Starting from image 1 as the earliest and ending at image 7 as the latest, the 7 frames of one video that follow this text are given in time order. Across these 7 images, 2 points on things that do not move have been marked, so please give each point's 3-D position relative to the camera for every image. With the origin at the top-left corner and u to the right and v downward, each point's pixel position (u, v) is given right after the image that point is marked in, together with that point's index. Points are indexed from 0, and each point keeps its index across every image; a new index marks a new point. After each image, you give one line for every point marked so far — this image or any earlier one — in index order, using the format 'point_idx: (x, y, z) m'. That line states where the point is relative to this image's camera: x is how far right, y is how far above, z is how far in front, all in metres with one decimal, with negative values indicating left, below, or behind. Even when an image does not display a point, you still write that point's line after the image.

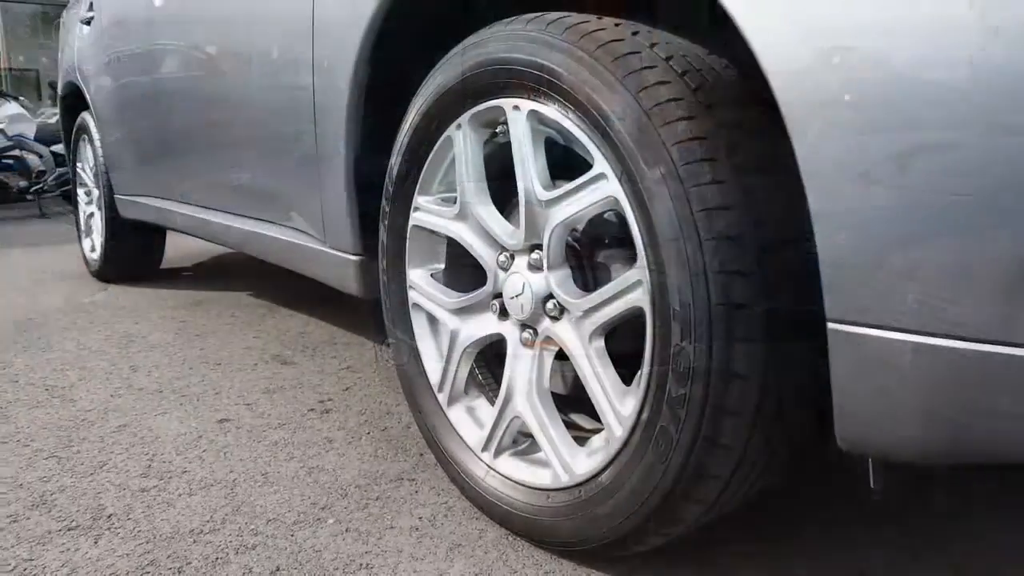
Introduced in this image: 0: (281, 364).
0: (-0.7, -0.2, +2.4) m
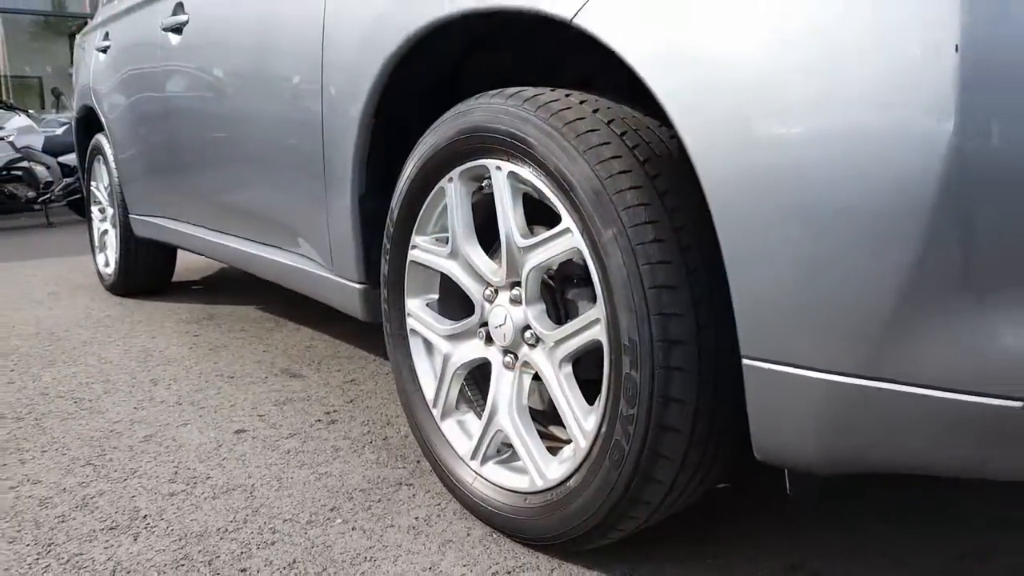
0: (-0.8, -0.3, +2.6) m
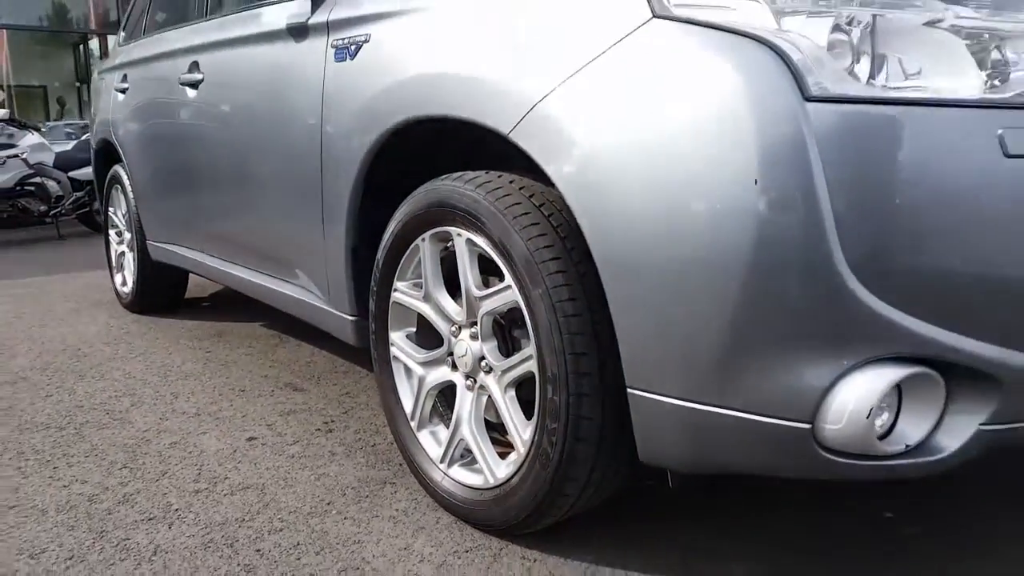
0: (-0.9, -0.4, +3.0) m
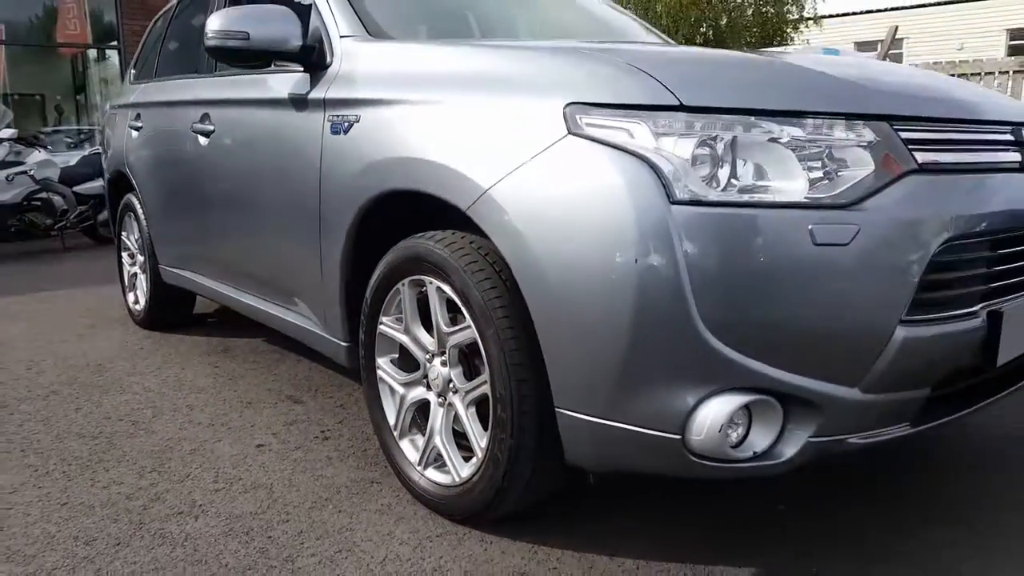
0: (-1.0, -0.5, +3.4) m
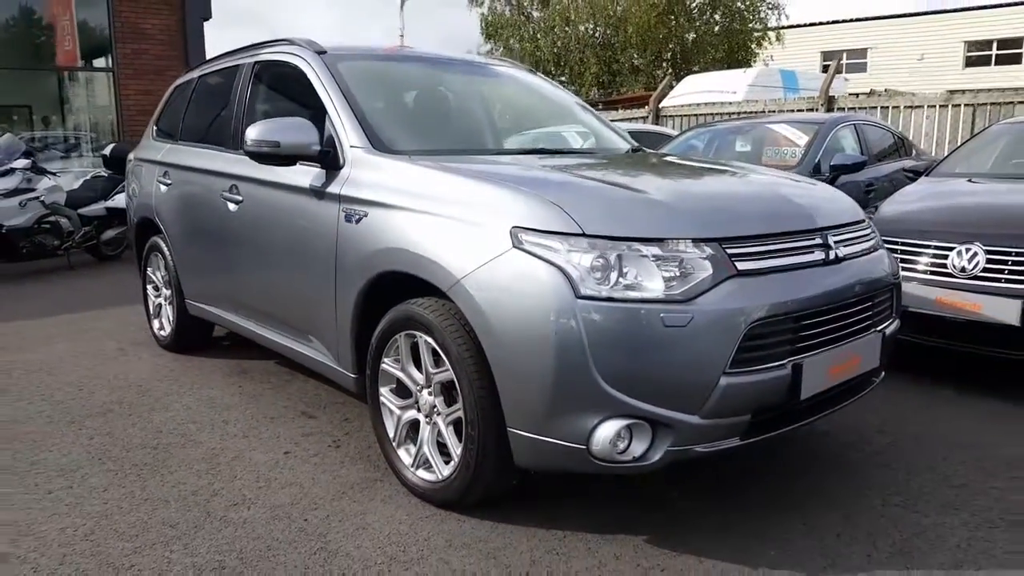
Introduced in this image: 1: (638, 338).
0: (-1.1, -0.7, +4.3) m
1: (+0.4, -0.2, +2.5) m
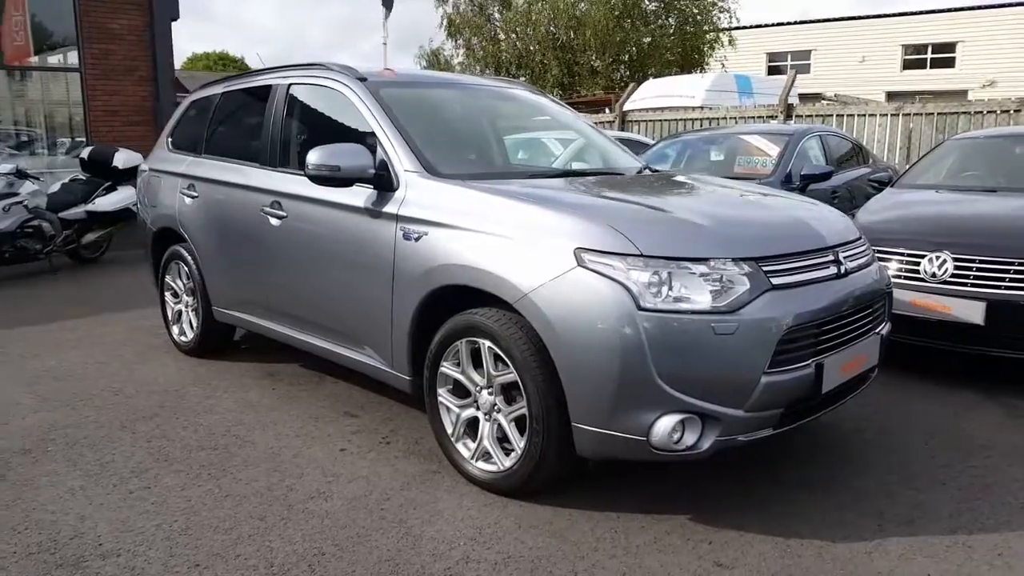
0: (-1.0, -0.8, +4.6) m
1: (+0.7, -0.2, +3.0) m
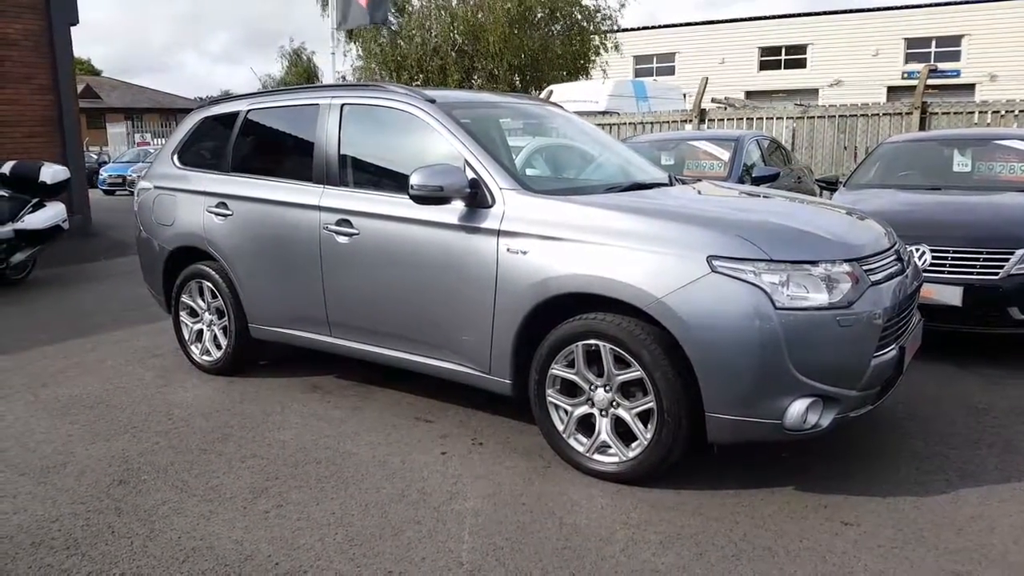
0: (-0.5, -0.9, +4.8) m
1: (+1.4, -0.2, +3.4) m
